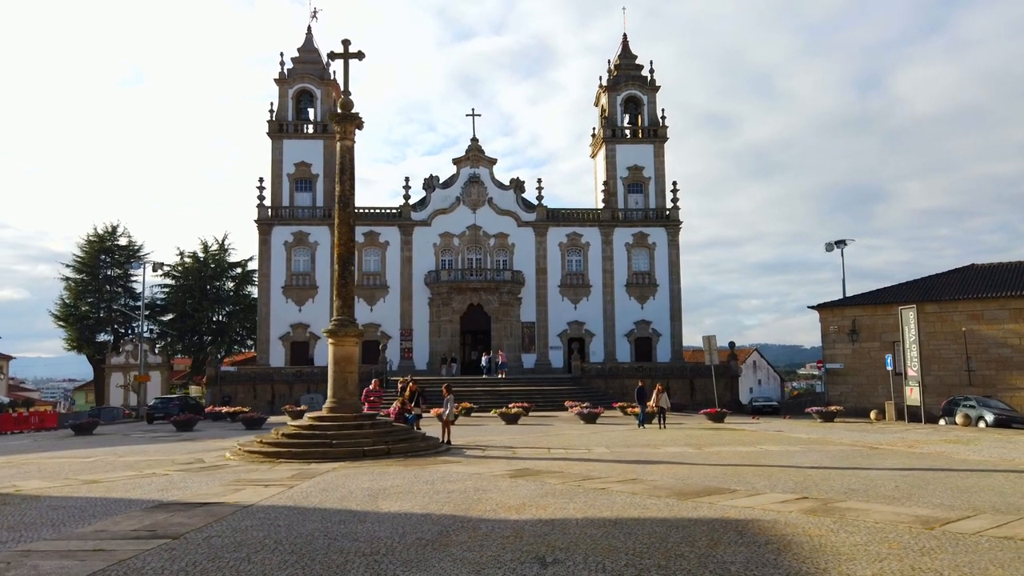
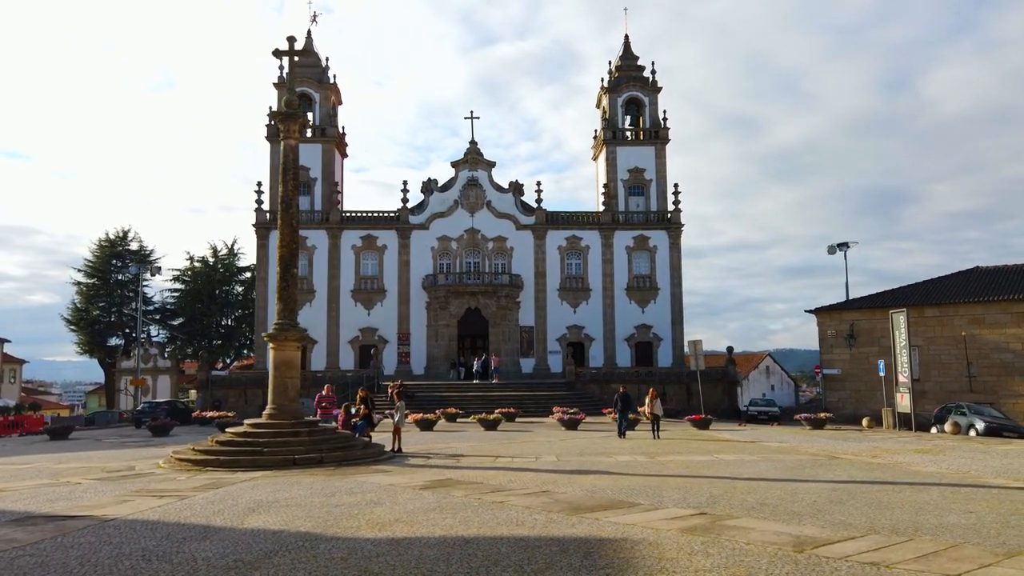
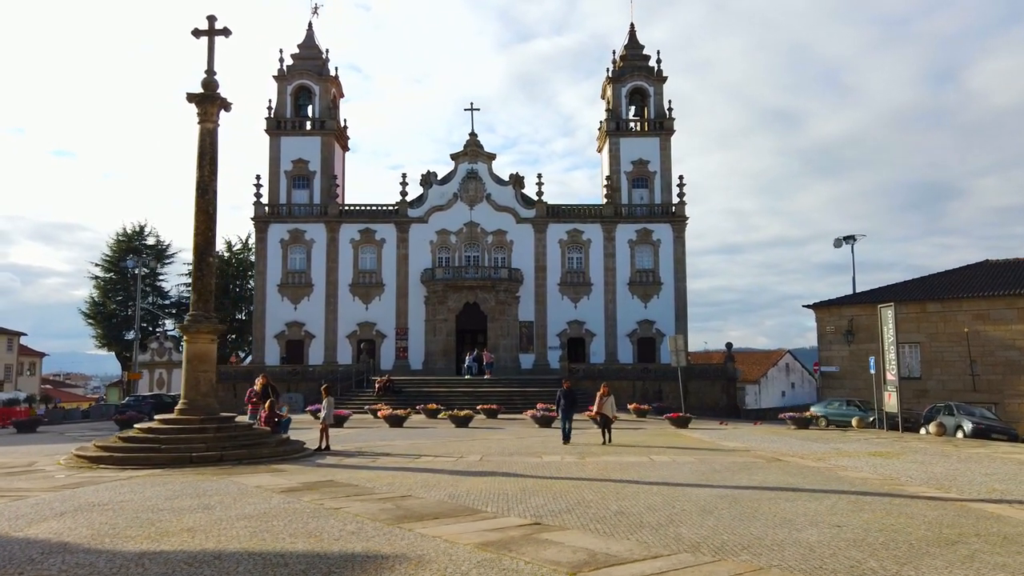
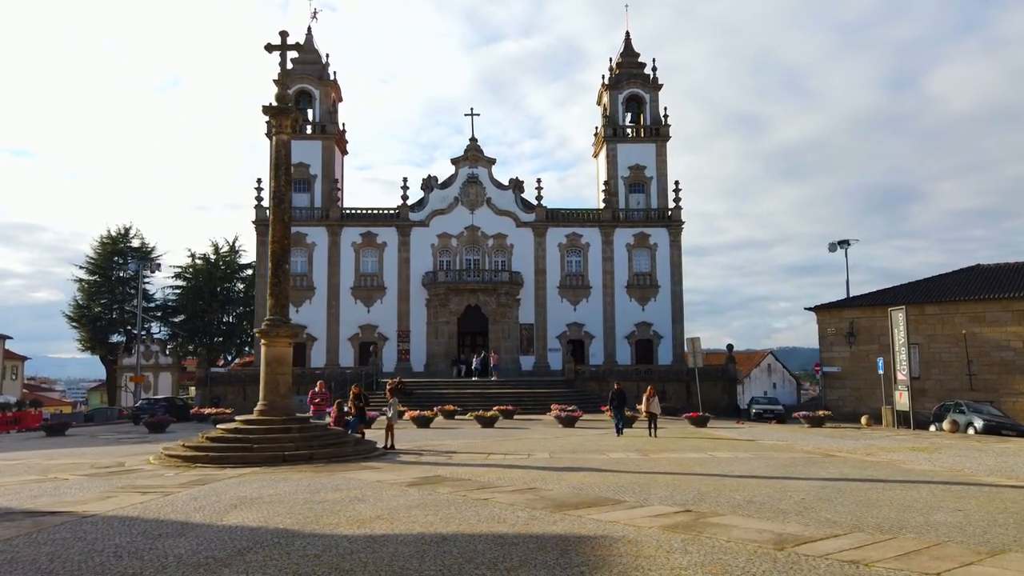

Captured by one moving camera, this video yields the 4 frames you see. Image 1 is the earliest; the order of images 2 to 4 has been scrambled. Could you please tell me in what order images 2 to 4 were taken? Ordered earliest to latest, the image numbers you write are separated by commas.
2, 4, 3
